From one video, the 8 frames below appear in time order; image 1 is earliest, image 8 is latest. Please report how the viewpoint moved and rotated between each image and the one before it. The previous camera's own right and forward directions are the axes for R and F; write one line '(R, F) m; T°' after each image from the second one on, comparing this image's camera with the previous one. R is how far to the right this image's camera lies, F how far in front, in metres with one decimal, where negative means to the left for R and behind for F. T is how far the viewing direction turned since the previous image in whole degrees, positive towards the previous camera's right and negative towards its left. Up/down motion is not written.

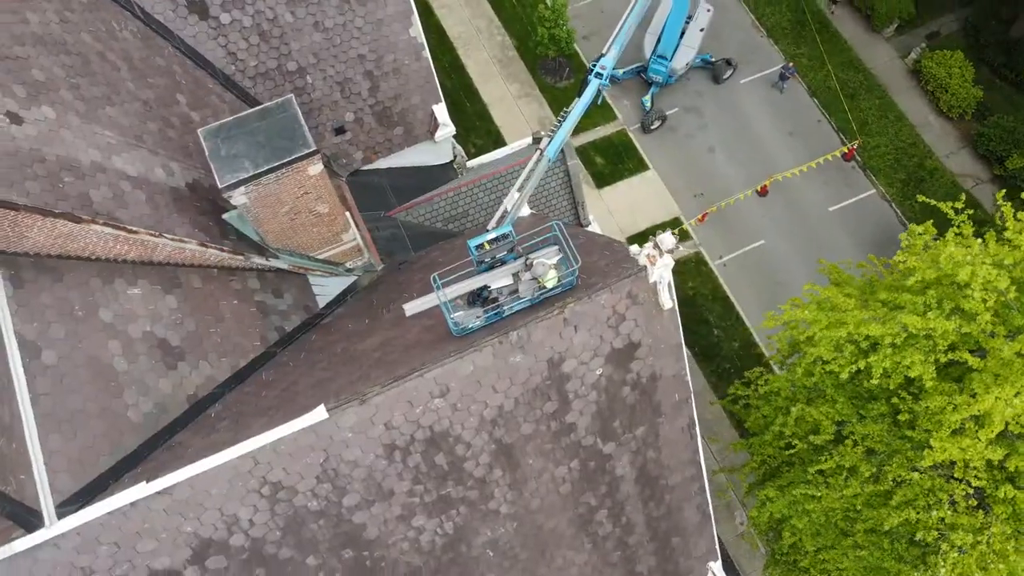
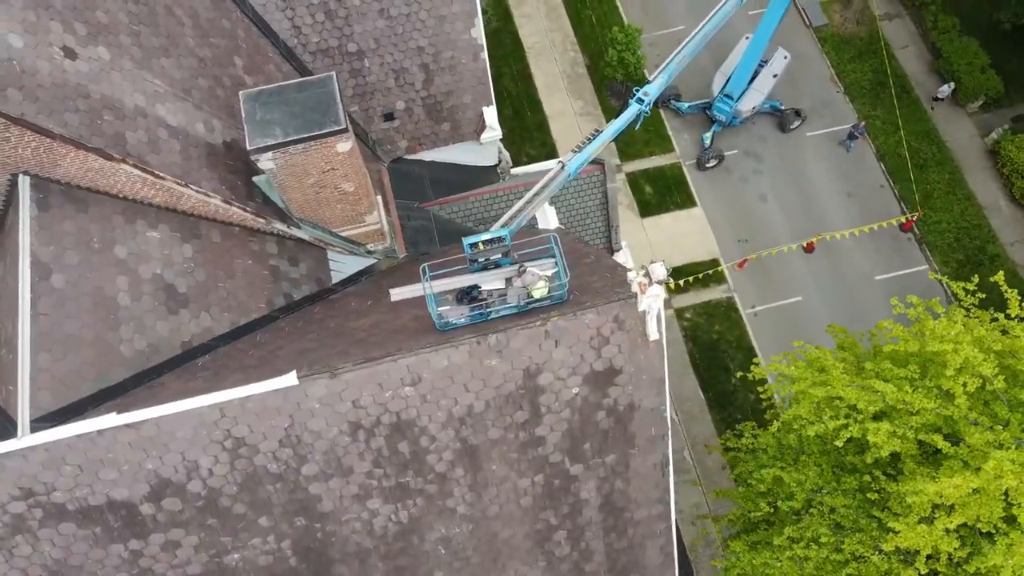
(+0.9, 0.0) m; -4°
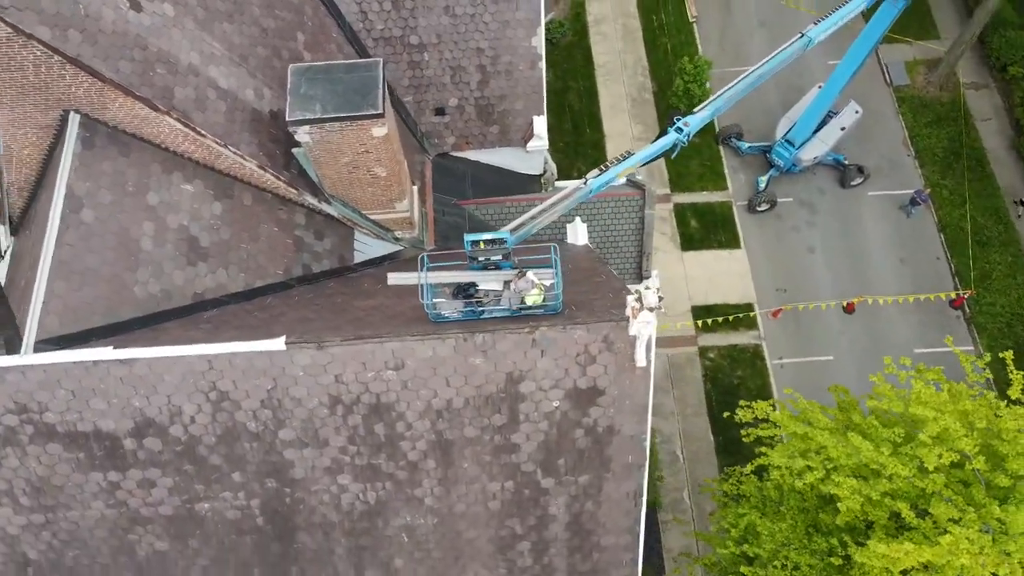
(+0.8, -0.1) m; -4°
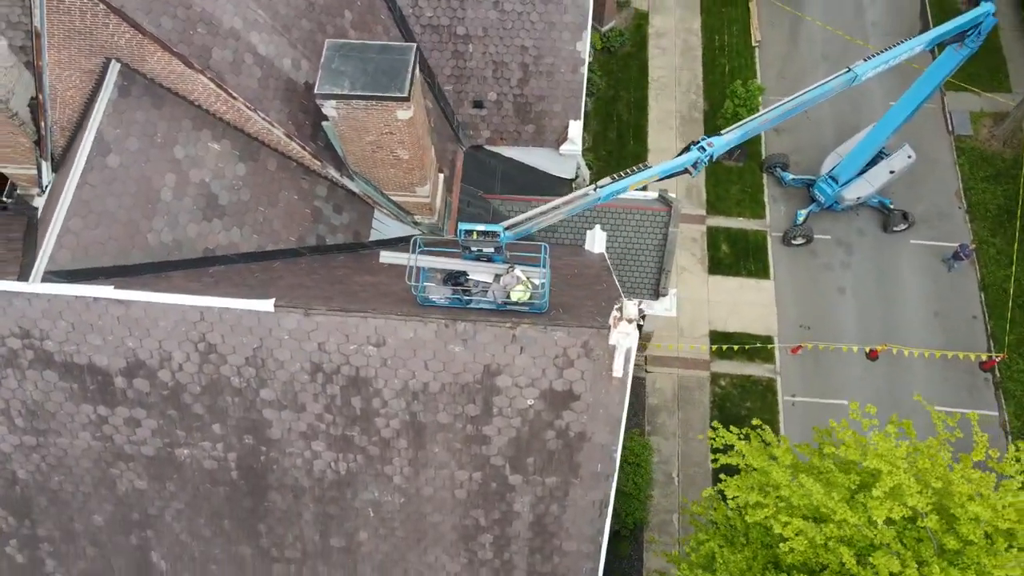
(+0.8, -0.1) m; -4°
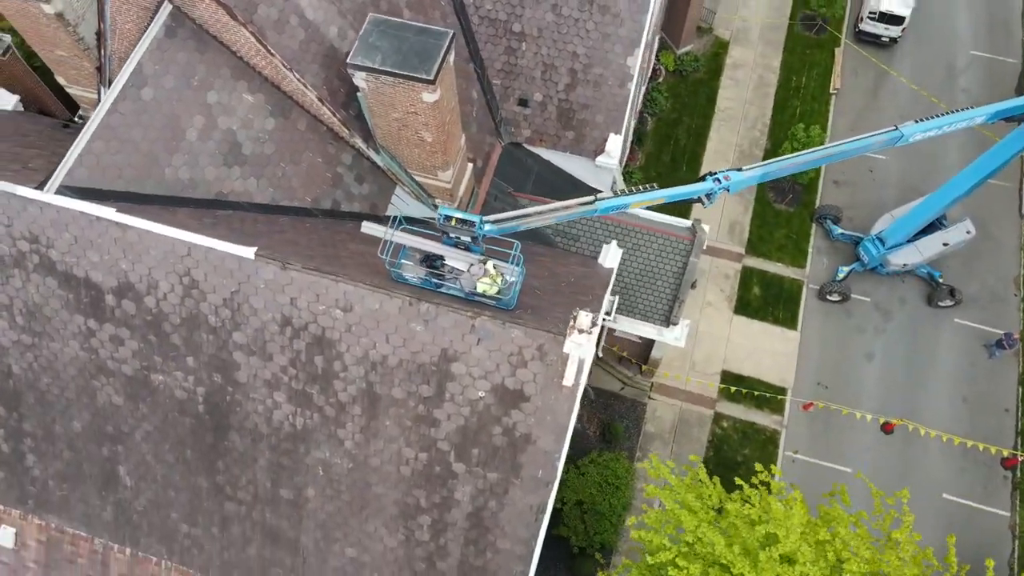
(+1.3, -0.1) m; -5°
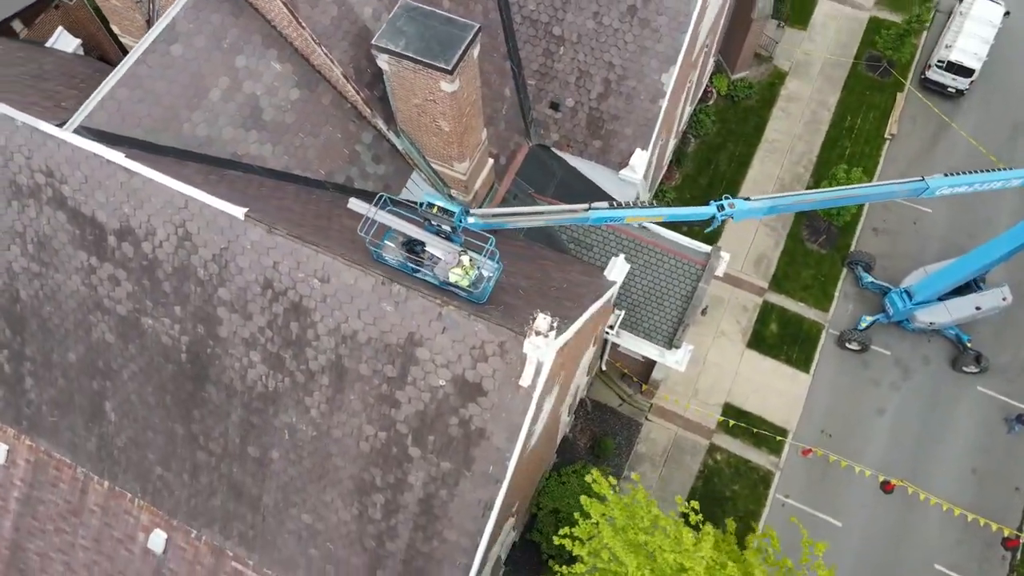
(+1.1, 0.0) m; -4°
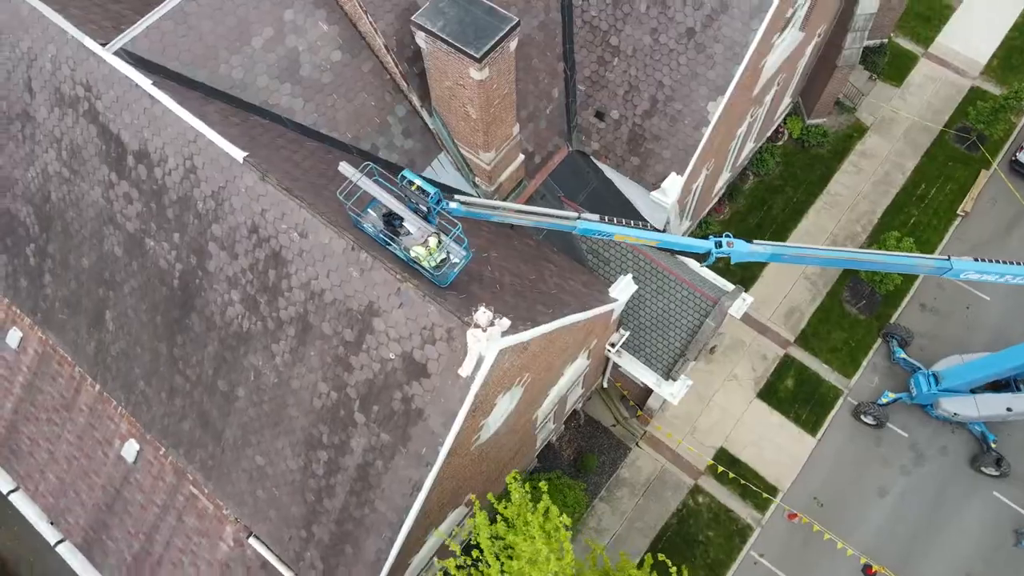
(+1.6, 0.0) m; -6°
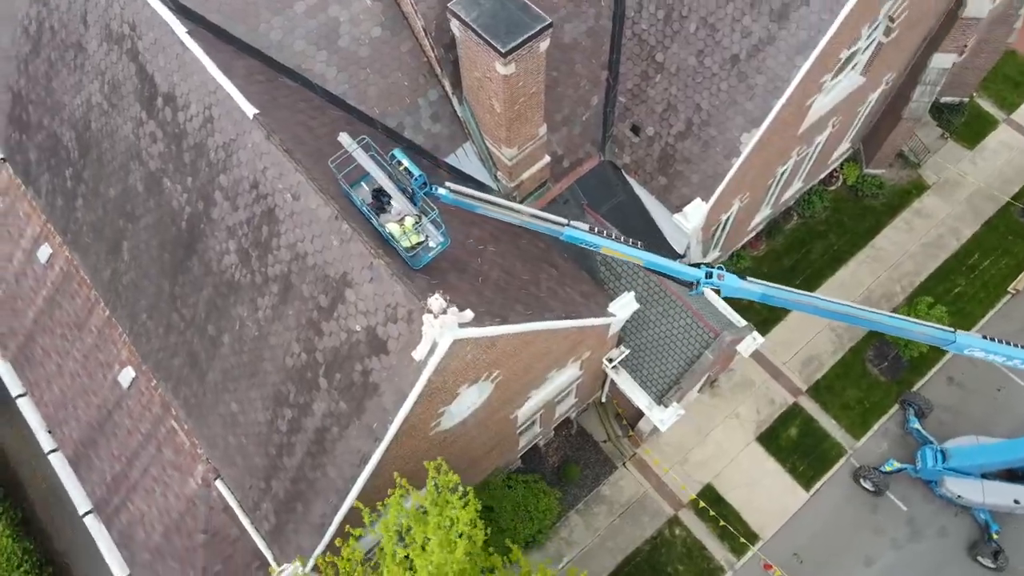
(+1.3, 0.0) m; -5°
